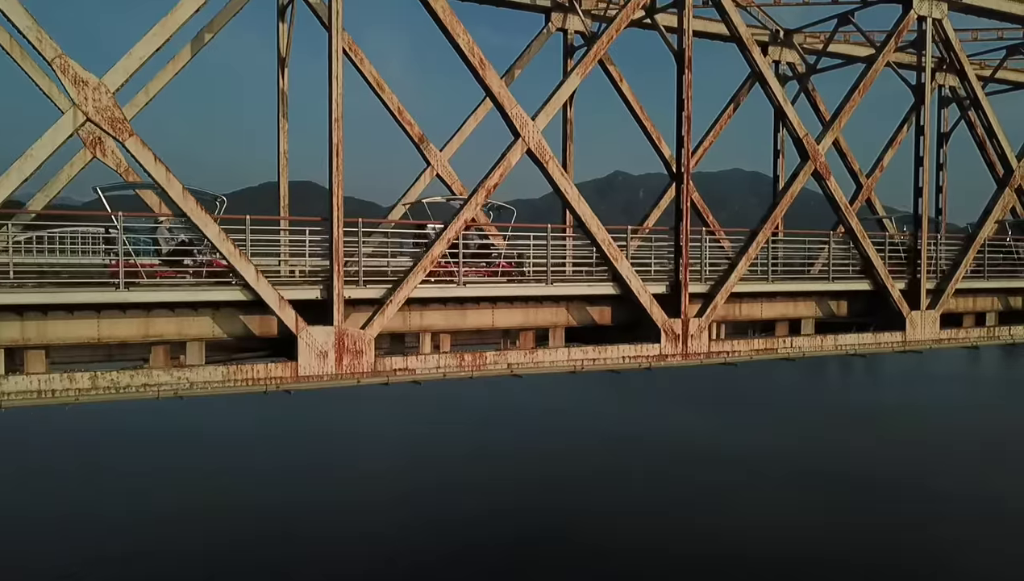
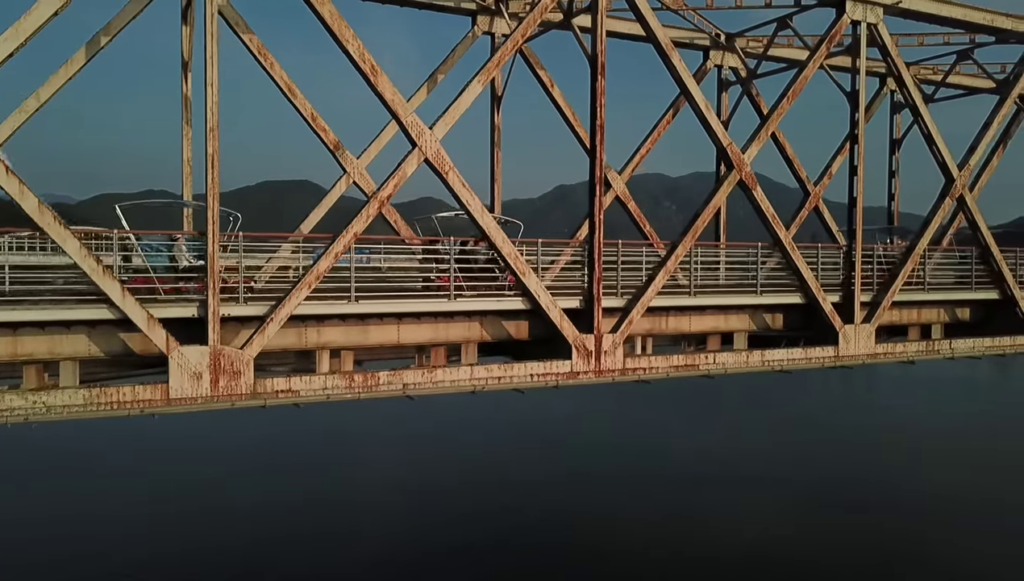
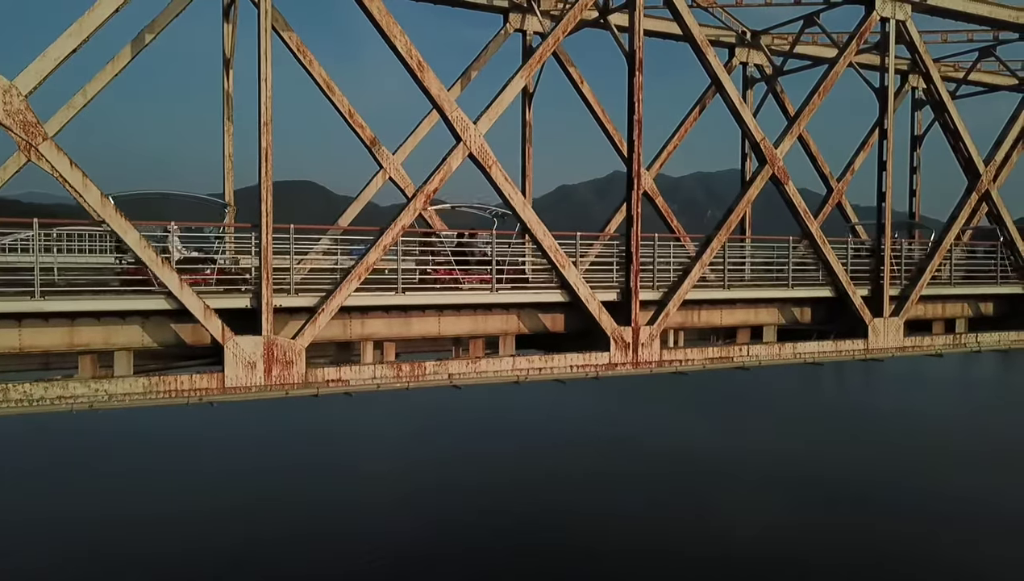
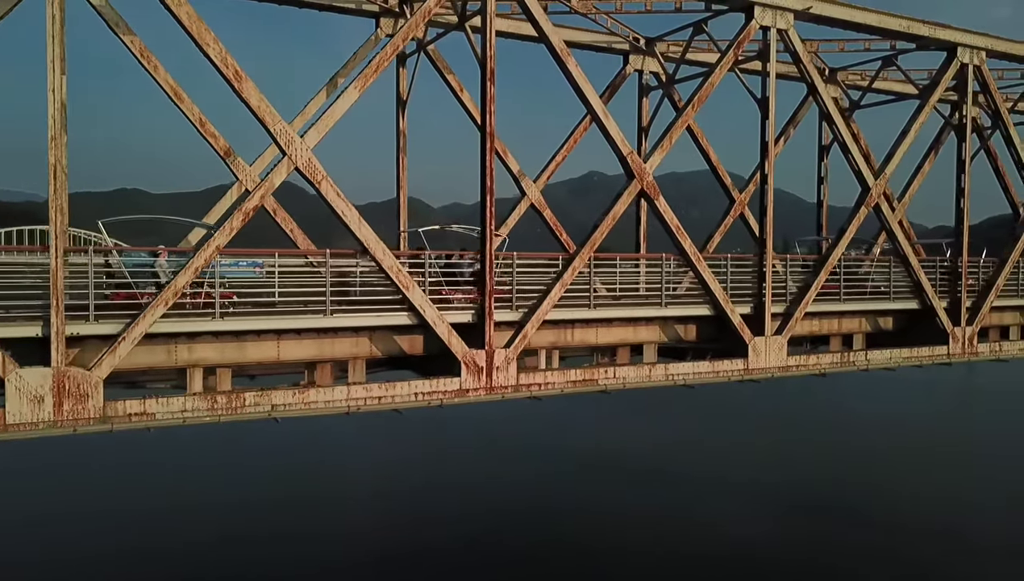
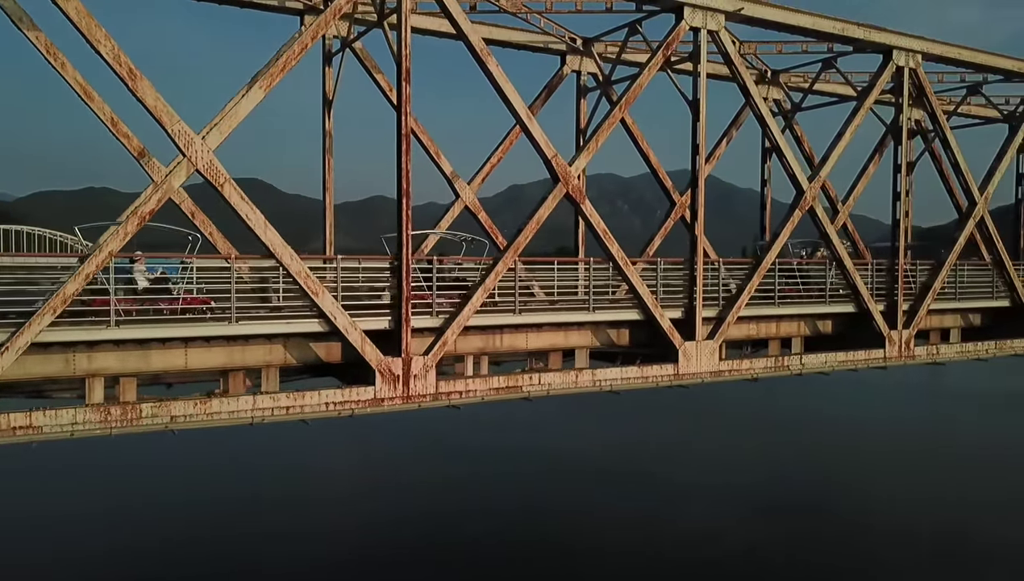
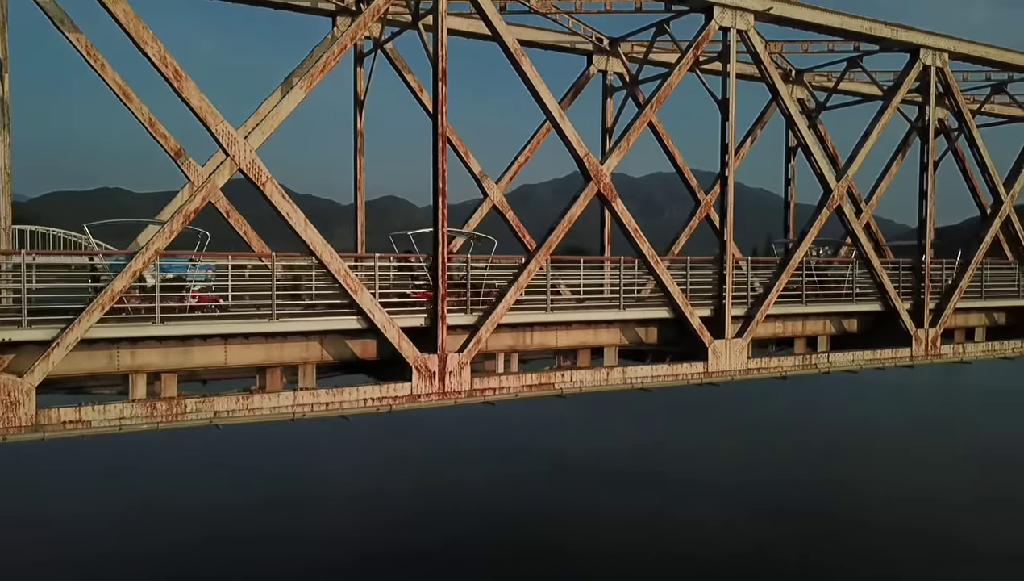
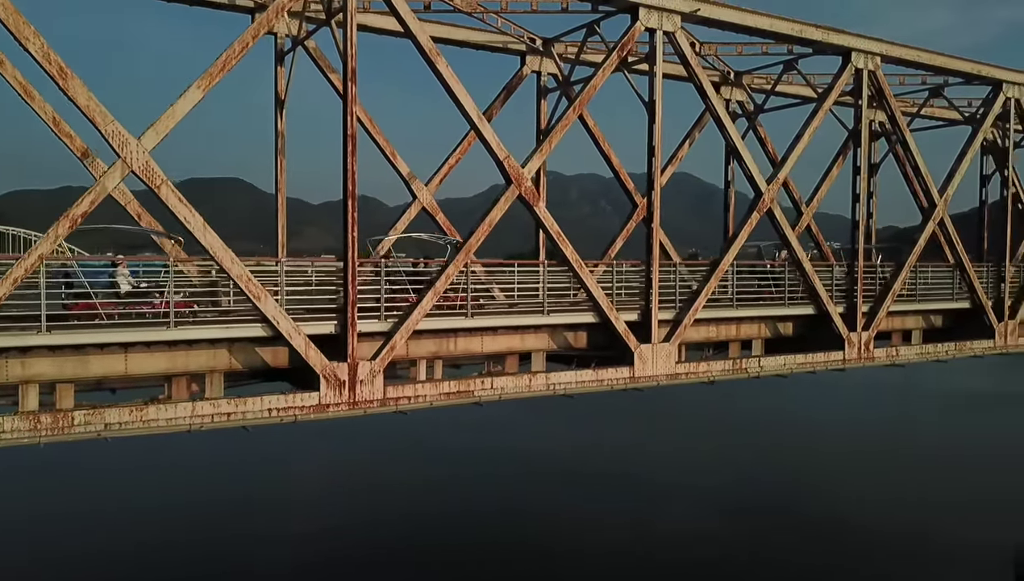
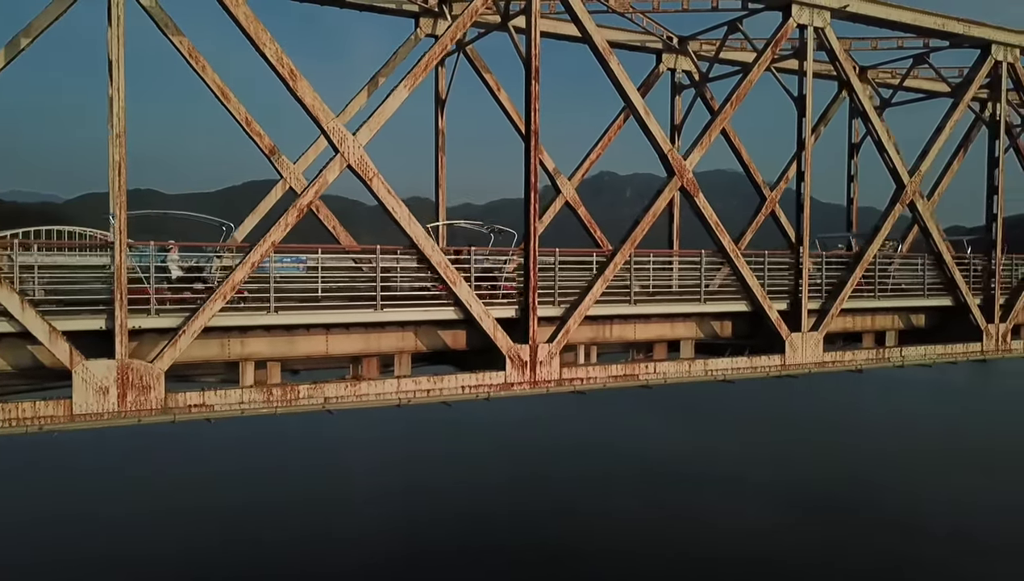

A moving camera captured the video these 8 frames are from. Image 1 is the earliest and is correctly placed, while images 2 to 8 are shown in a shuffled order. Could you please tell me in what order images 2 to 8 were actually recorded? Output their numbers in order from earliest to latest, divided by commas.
3, 2, 8, 4, 6, 5, 7
